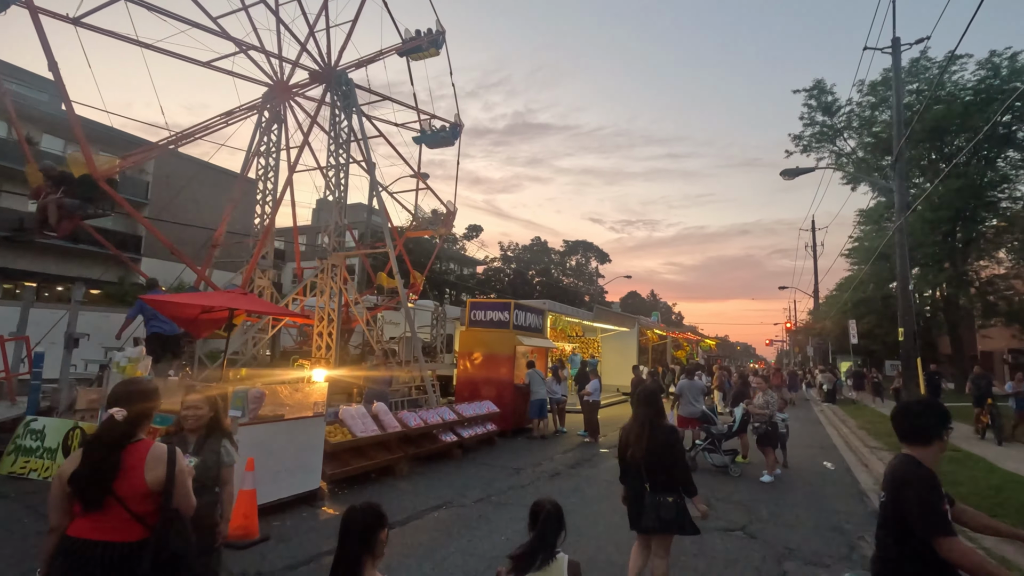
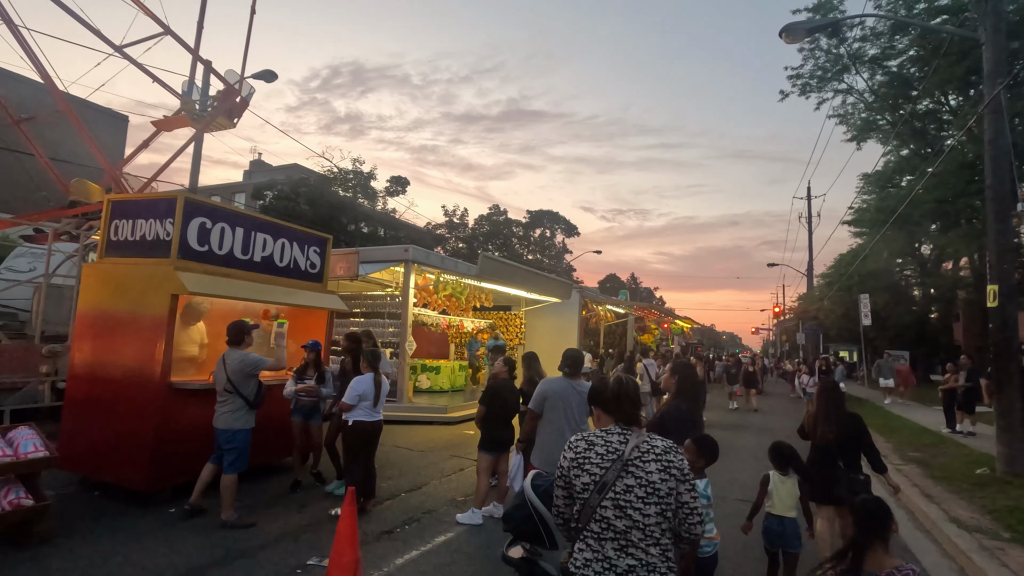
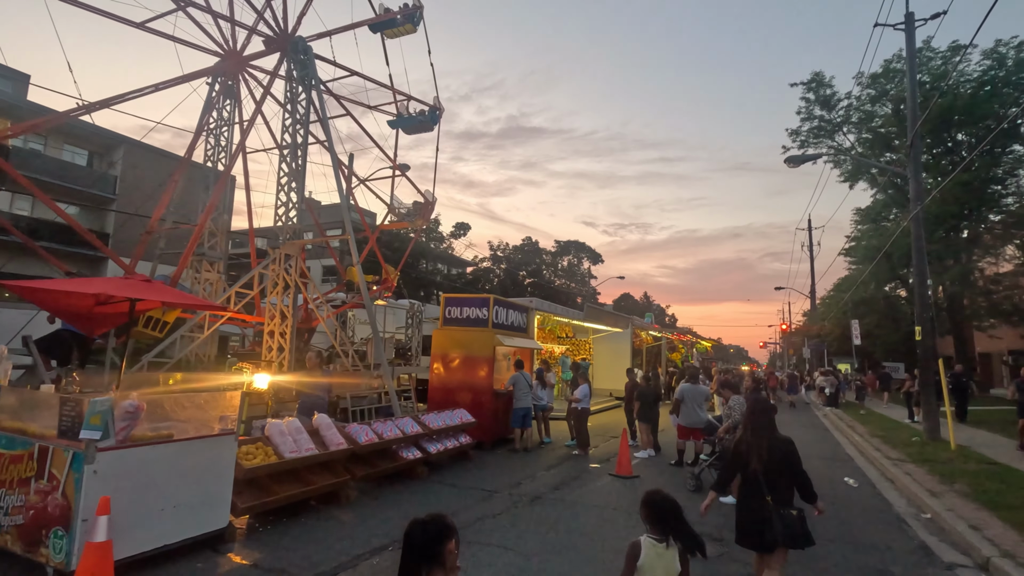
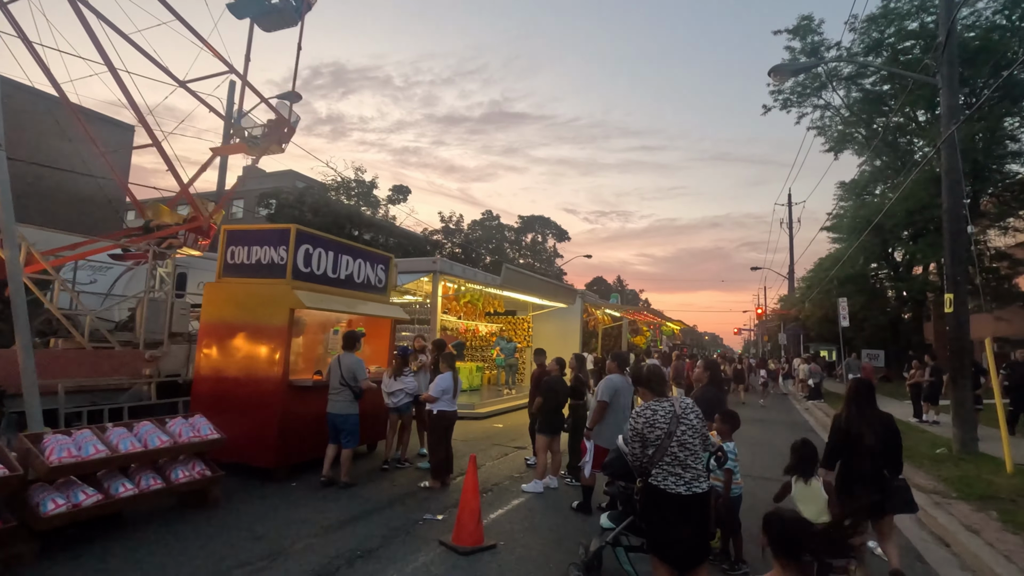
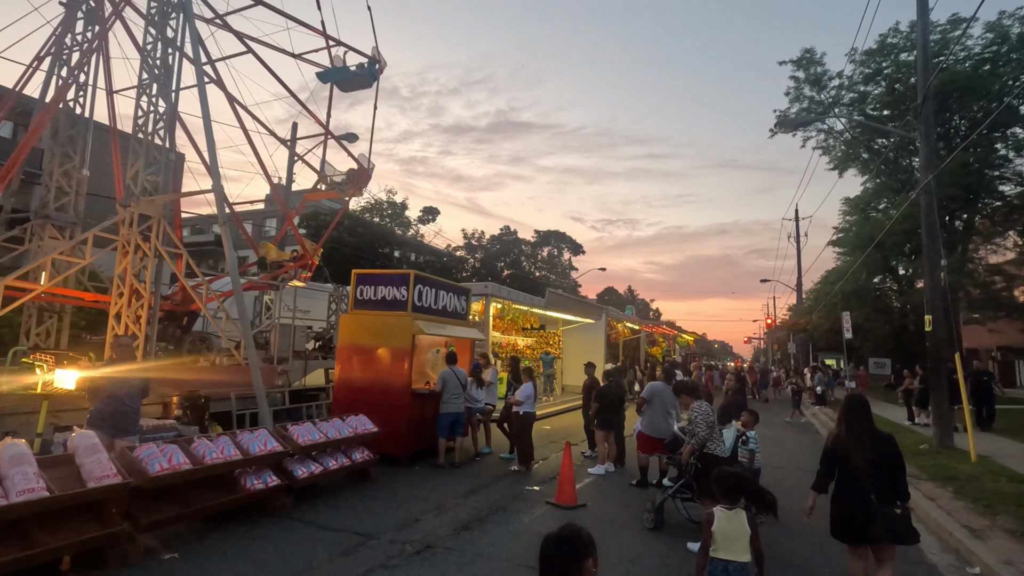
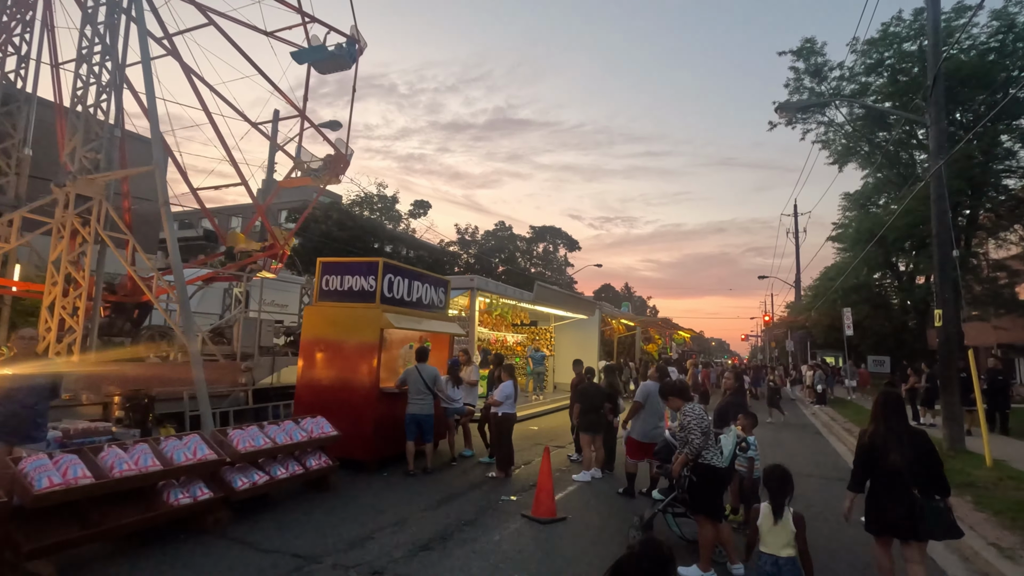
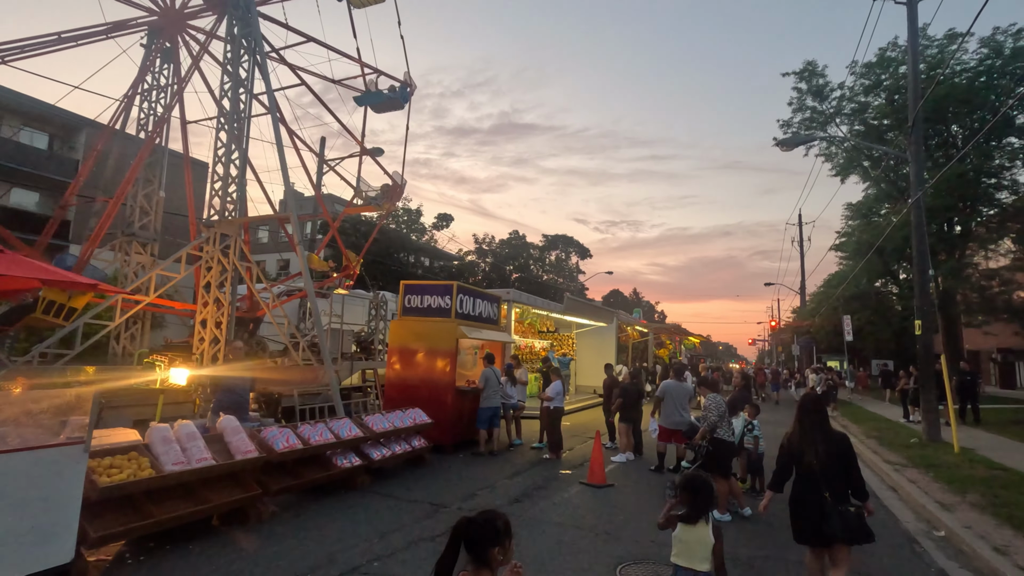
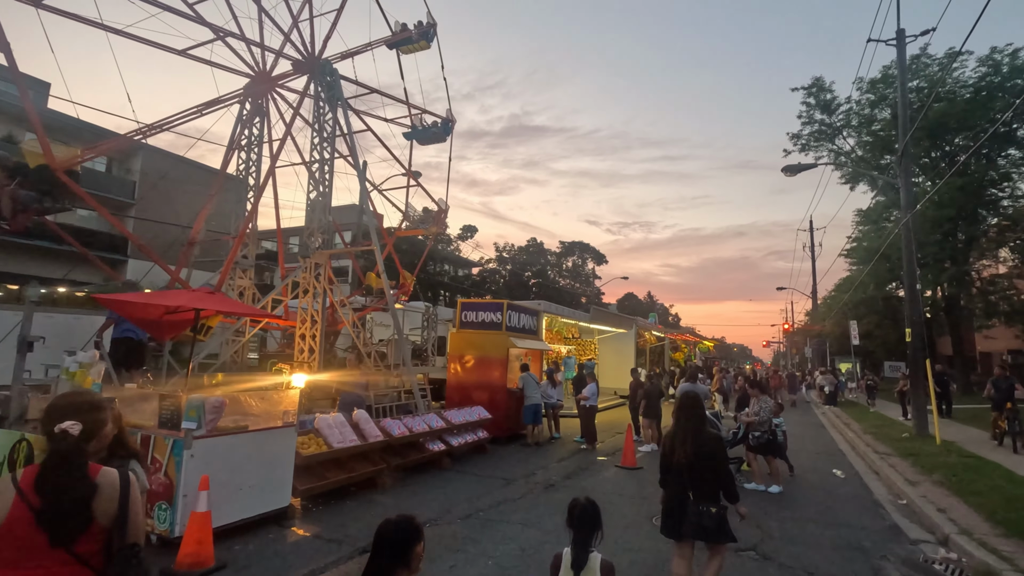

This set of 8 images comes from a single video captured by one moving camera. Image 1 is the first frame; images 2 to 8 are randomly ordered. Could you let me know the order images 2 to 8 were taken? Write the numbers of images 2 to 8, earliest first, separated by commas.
8, 3, 7, 5, 6, 4, 2
